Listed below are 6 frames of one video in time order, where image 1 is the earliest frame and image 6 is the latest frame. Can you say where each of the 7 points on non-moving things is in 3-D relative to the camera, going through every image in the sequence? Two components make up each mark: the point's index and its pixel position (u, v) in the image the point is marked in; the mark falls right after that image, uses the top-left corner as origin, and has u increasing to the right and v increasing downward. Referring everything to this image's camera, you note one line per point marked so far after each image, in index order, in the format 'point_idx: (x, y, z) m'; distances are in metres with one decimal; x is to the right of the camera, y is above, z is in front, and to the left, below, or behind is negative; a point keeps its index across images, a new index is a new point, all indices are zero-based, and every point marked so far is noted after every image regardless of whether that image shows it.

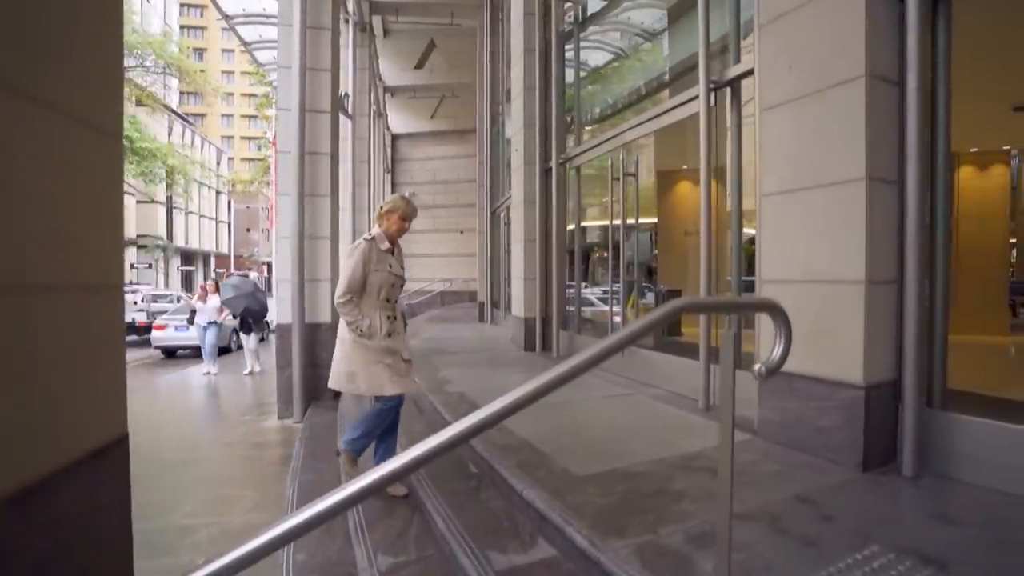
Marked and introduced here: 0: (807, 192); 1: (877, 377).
0: (+1.7, +0.5, +3.9) m
1: (+1.9, -0.5, +3.6) m
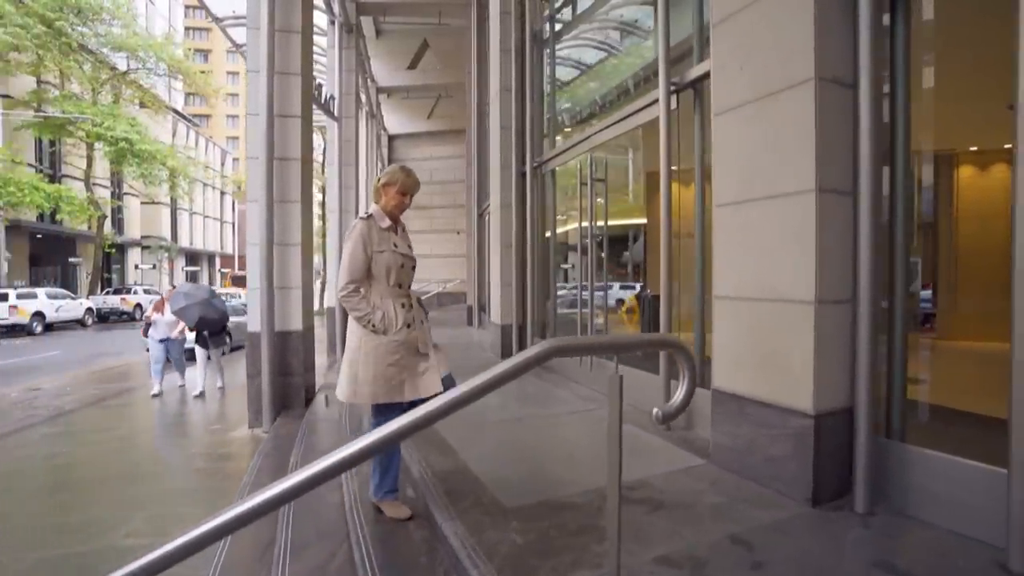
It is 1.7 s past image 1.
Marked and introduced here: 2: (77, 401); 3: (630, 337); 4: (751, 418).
0: (+1.3, +0.4, +3.6) m
1: (+1.6, -0.6, +3.3) m
2: (-5.9, -1.5, +9.0) m
3: (+0.4, -0.2, +2.2) m
4: (+1.3, -0.7, +3.6) m
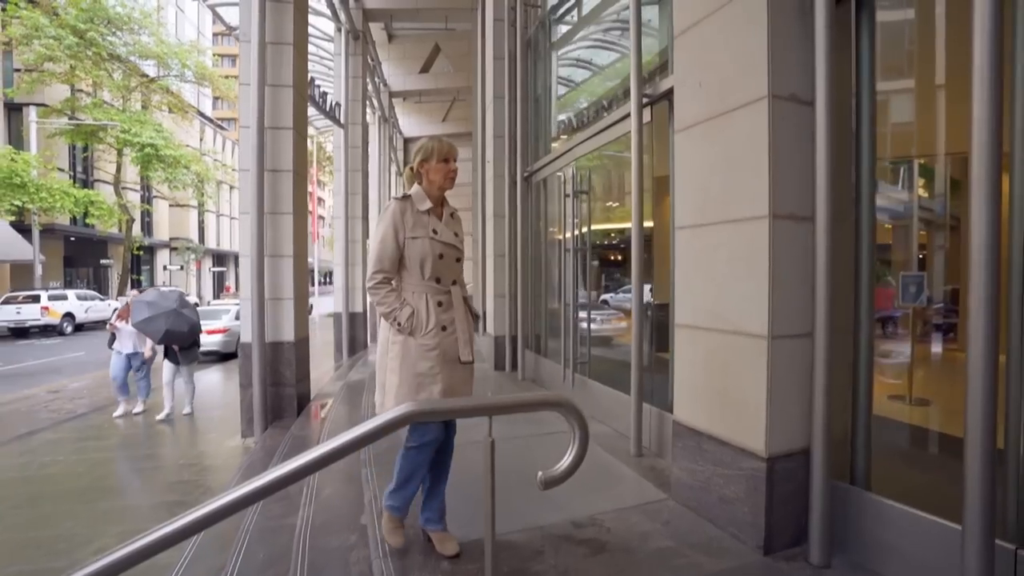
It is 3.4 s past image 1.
0: (+1.0, +0.3, +3.4) m
1: (+1.2, -0.7, +3.1) m
2: (-5.8, -1.6, +9.3) m
3: (0.0, -0.3, +2.1) m
4: (+1.0, -0.8, +3.4) m
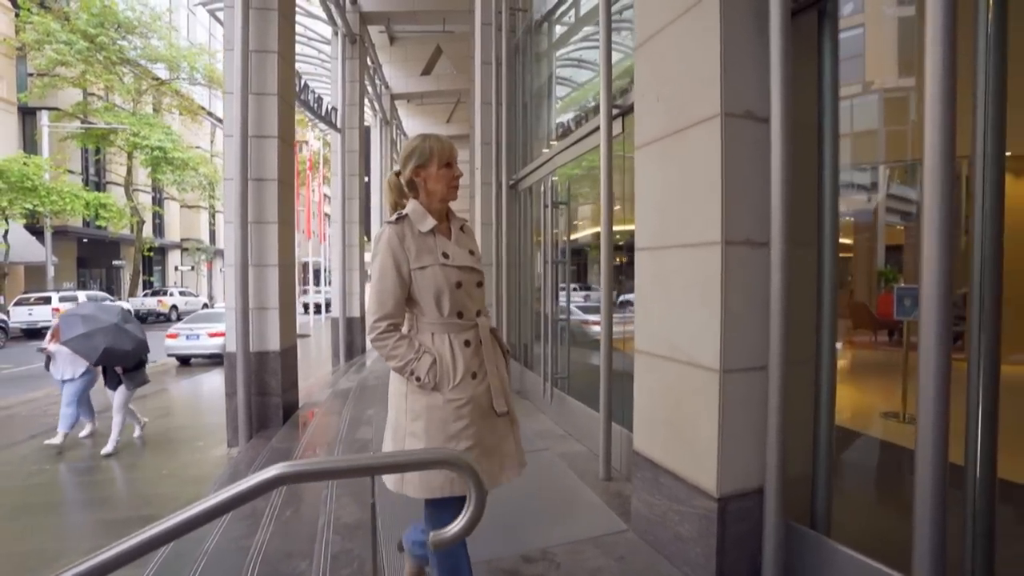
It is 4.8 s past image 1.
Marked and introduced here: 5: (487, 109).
0: (+0.8, +0.2, +3.2) m
1: (+1.0, -0.8, +2.9) m
2: (-5.9, -1.7, +9.3) m
3: (-0.3, -0.5, +1.9) m
4: (+0.7, -1.0, +3.3) m
5: (-0.3, +2.1, +7.9) m
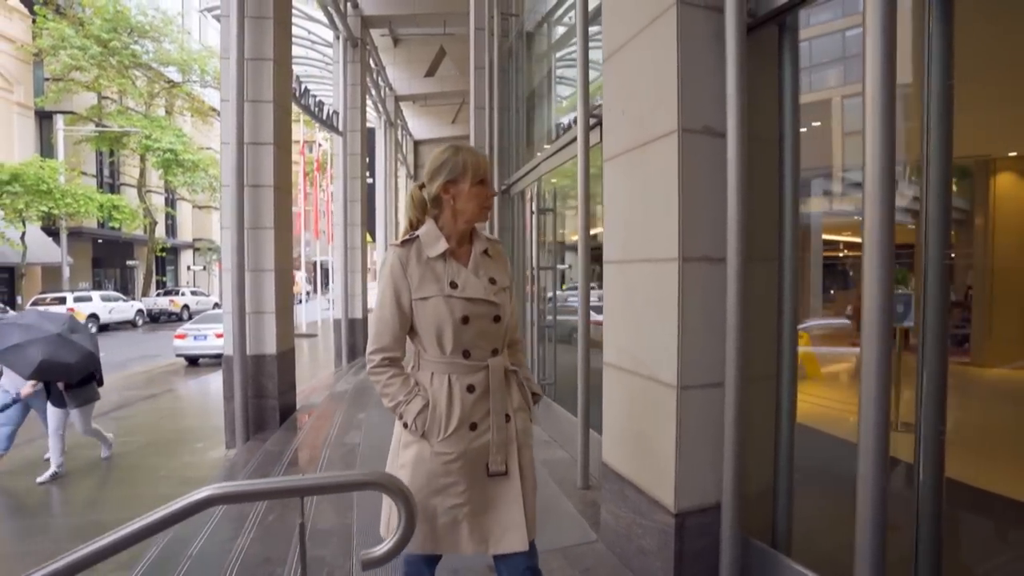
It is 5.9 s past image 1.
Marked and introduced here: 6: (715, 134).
0: (+0.6, +0.1, +3.2) m
1: (+0.8, -0.9, +2.9) m
2: (-5.9, -1.7, +9.5) m
3: (-0.5, -0.5, +2.0) m
4: (+0.6, -1.0, +3.3) m
5: (-0.3, +2.0, +7.9) m
6: (+0.9, +0.7, +2.9) m
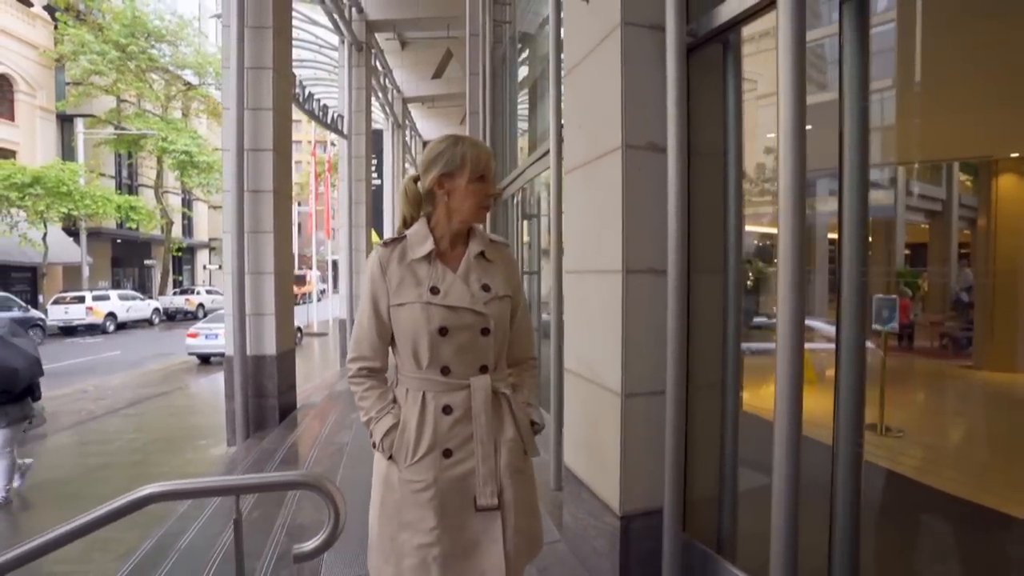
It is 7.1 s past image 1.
0: (+0.4, +0.1, +3.3) m
1: (+0.6, -1.0, +3.0) m
2: (-5.9, -1.7, +9.9) m
3: (-0.8, -0.6, +2.1) m
4: (+0.4, -1.1, +3.4) m
5: (-0.4, +2.0, +8.0) m
6: (+0.7, +0.6, +3.0) m
